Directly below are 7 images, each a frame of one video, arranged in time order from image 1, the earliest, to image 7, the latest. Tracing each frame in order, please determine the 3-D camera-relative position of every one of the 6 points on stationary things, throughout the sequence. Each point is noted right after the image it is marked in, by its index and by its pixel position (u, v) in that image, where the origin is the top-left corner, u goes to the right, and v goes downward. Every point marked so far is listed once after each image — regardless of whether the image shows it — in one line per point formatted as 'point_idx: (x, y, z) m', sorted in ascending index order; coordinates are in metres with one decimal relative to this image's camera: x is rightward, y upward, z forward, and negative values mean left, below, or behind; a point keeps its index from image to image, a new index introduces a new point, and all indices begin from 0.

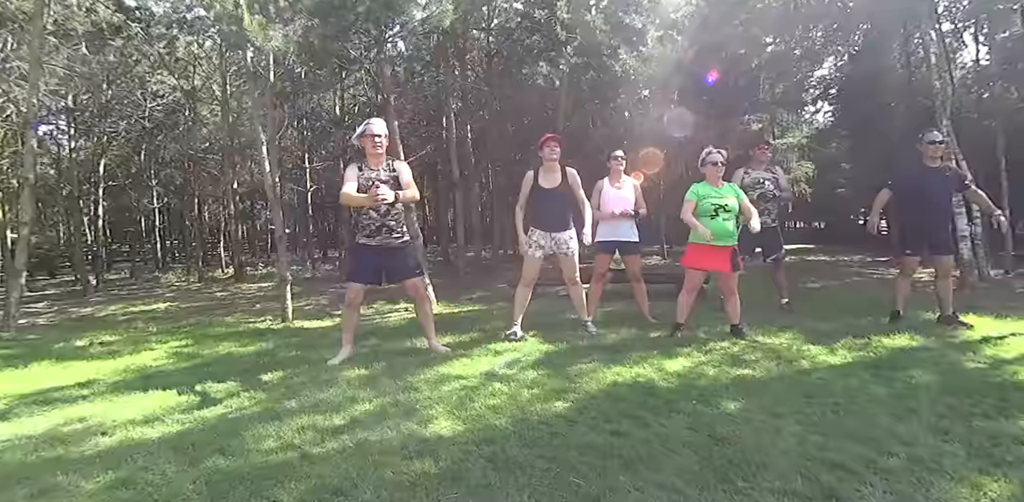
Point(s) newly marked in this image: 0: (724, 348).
0: (+1.9, -0.9, +4.8) m
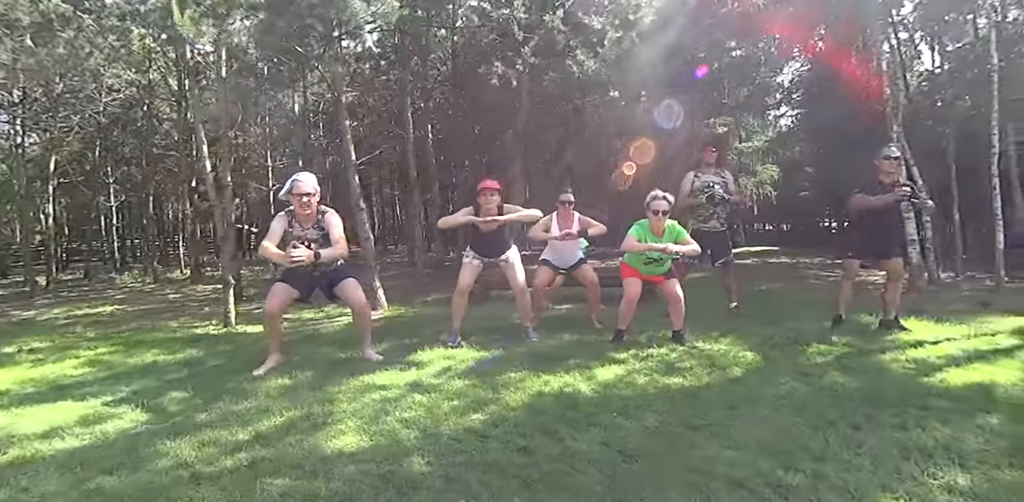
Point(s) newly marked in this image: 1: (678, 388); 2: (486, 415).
0: (+1.3, -0.9, +4.7) m
1: (+1.2, -1.0, +3.9) m
2: (-0.2, -1.1, +3.5) m
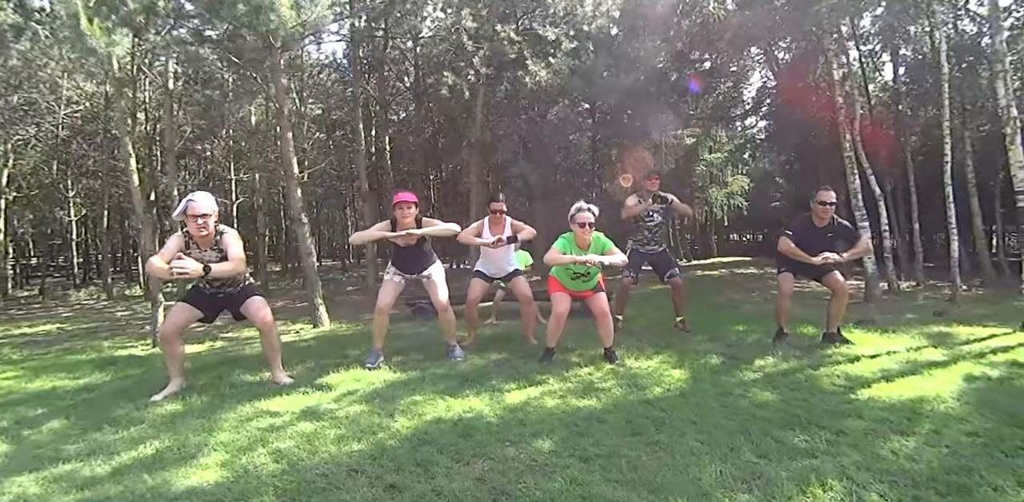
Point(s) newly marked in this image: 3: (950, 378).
0: (+0.6, -1.0, +4.4) m
1: (+0.5, -1.1, +3.6) m
2: (-0.9, -1.2, +3.2) m
3: (+3.5, -1.0, +4.2) m
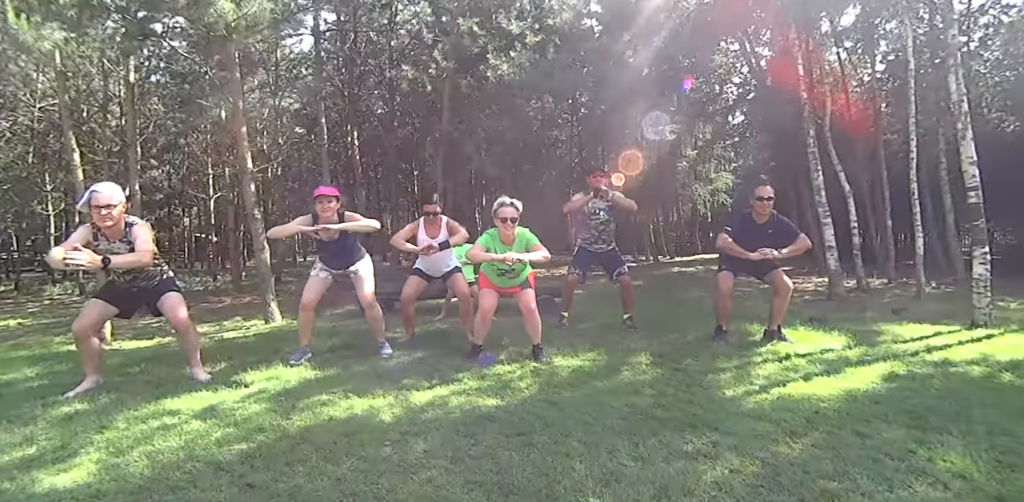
0: (-0.1, -1.0, +4.3) m
1: (-0.2, -1.1, +3.6) m
2: (-1.6, -1.2, +3.1) m
3: (+2.8, -1.0, +4.1) m
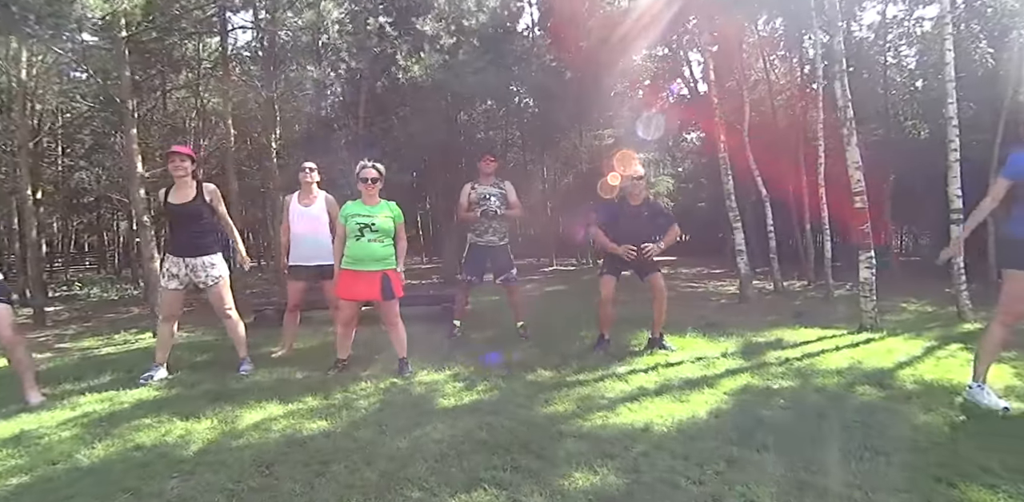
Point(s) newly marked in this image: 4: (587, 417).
0: (-1.3, -1.1, +4.1) m
1: (-1.3, -1.2, +3.4) m
2: (-2.7, -1.3, +2.9) m
3: (+1.6, -1.1, +4.1) m
4: (+0.5, -1.1, +3.6) m
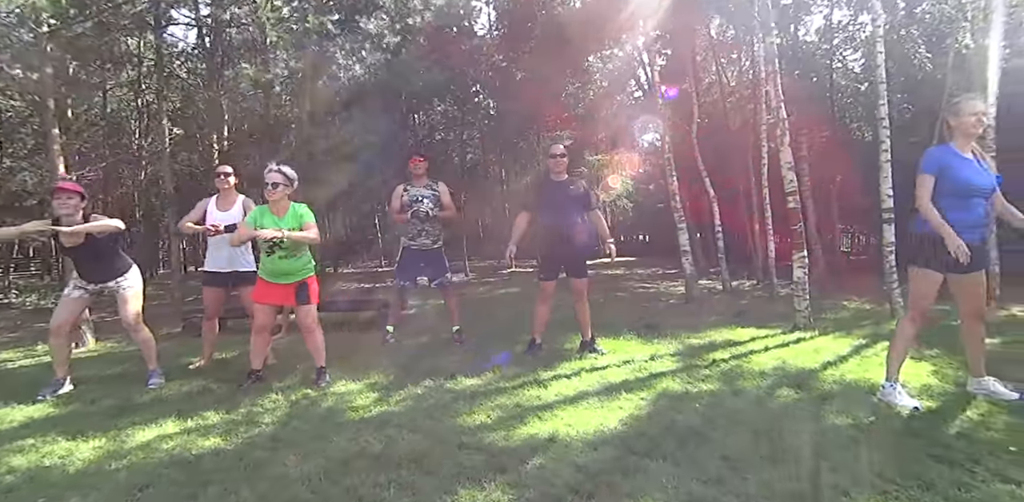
0: (-1.9, -1.2, +4.0) m
1: (-1.9, -1.2, +3.2) m
2: (-3.3, -1.3, +2.6) m
3: (+1.0, -1.1, +4.0) m
4: (-0.1, -1.2, +3.5) m
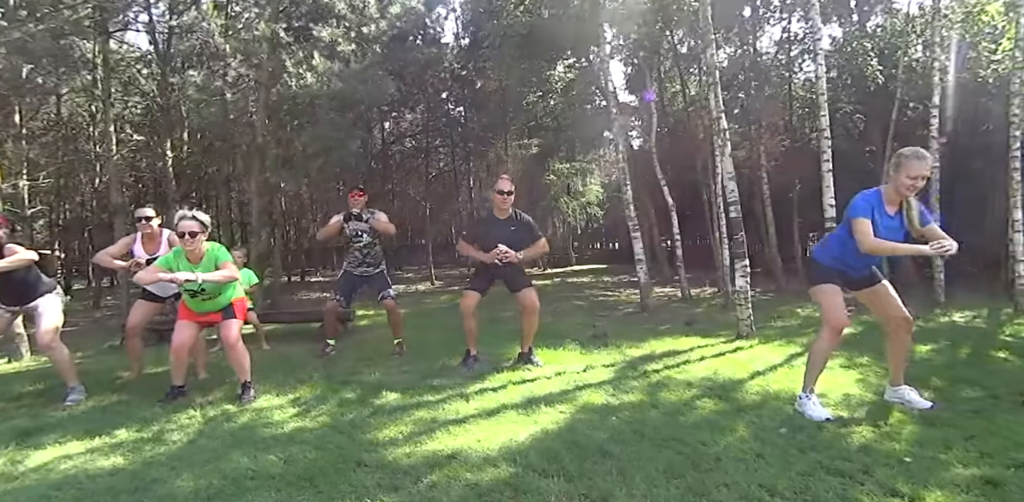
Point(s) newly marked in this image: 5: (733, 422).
0: (-2.5, -1.3, +3.9) m
1: (-2.5, -1.3, +3.1) m
2: (-3.8, -1.4, +2.5) m
3: (+0.4, -1.2, +4.1) m
4: (-0.7, -1.3, +3.5) m
5: (+1.7, -1.3, +3.9) m
